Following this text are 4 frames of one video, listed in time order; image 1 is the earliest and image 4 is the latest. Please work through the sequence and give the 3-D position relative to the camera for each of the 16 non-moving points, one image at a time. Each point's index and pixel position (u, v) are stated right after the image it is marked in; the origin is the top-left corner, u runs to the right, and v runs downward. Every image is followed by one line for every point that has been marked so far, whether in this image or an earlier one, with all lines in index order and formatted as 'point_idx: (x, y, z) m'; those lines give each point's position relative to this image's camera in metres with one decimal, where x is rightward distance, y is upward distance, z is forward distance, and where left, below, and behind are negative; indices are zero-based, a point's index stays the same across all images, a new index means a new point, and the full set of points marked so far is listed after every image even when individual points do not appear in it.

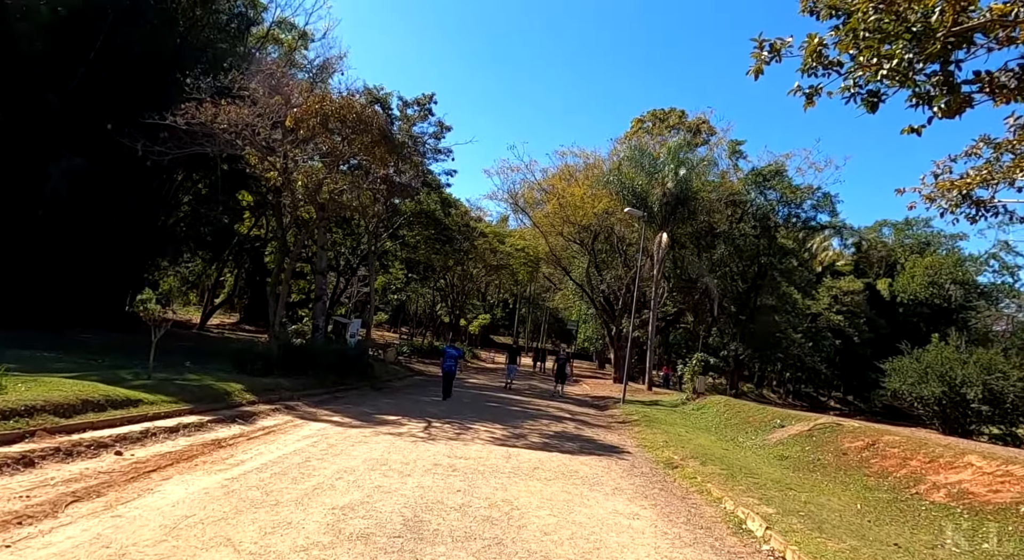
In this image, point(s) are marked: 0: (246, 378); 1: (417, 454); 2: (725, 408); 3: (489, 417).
0: (-5.8, -2.1, +15.6) m
1: (-1.4, -2.5, +10.4) m
2: (+6.2, -3.7, +20.3) m
3: (-0.6, -3.2, +16.6) m
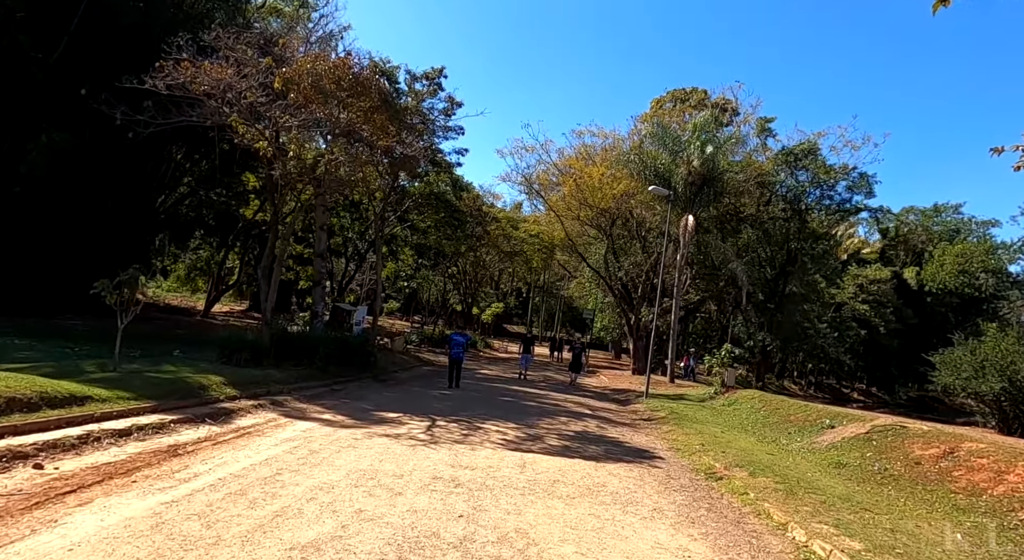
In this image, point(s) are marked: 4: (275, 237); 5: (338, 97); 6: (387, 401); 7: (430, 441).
0: (-5.5, -1.8, +14.0) m
1: (-1.2, -2.2, +8.7) m
2: (+6.5, -3.2, +18.6) m
3: (-0.3, -2.8, +14.9) m
4: (-6.7, +1.2, +19.9) m
5: (-3.8, +4.0, +15.2) m
6: (-2.6, -2.6, +15.1) m
7: (-1.2, -2.4, +10.6) m
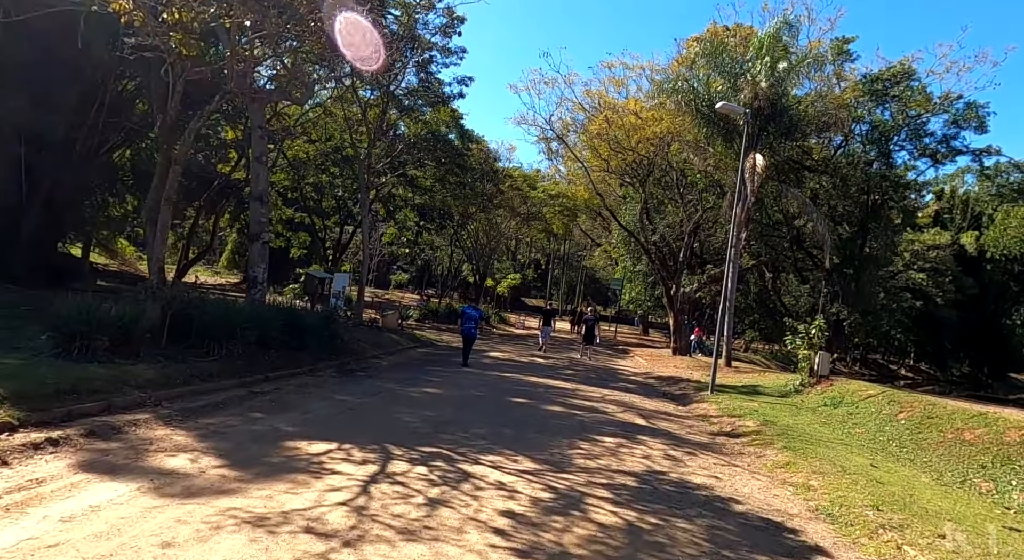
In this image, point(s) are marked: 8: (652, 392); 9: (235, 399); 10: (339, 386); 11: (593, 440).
0: (-5.4, -1.0, +8.5) m
1: (-1.2, -1.7, +3.1) m
2: (+6.8, -2.3, +12.8) m
3: (0.0, -2.0, +9.3) m
4: (-6.4, +2.2, +14.3) m
5: (-3.6, +4.8, +9.4) m
6: (-2.4, -1.8, +9.5) m
7: (-1.1, -1.8, +5.0) m
8: (+3.3, -2.6, +16.8) m
9: (-3.8, -1.6, +9.7) m
10: (-3.0, -1.8, +12.3) m
11: (+1.1, -2.1, +9.5) m
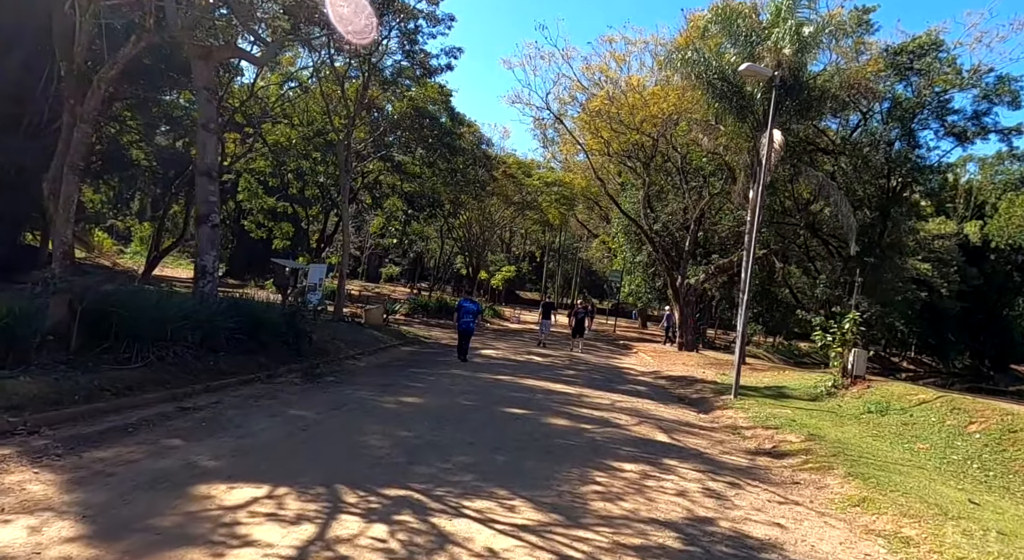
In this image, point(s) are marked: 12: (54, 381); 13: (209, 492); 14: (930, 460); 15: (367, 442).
0: (-5.4, -0.9, +6.4) m
1: (-1.2, -1.6, +1.0) m
2: (+6.8, -2.1, +10.8) m
3: (-0.1, -1.9, +7.2) m
4: (-6.5, +2.3, +12.1) m
5: (-3.7, +4.9, +7.3) m
6: (-2.5, -1.7, +7.4) m
7: (-1.2, -1.7, +2.9) m
8: (+3.2, -2.4, +14.8) m
9: (-3.9, -1.5, +7.6) m
10: (-3.1, -1.7, +10.3) m
11: (+1.0, -2.0, +7.5) m
12: (-4.7, -1.1, +7.5) m
13: (-2.4, -1.6, +5.5) m
14: (+5.3, -2.2, +9.0) m
15: (-1.6, -1.7, +7.7) m
